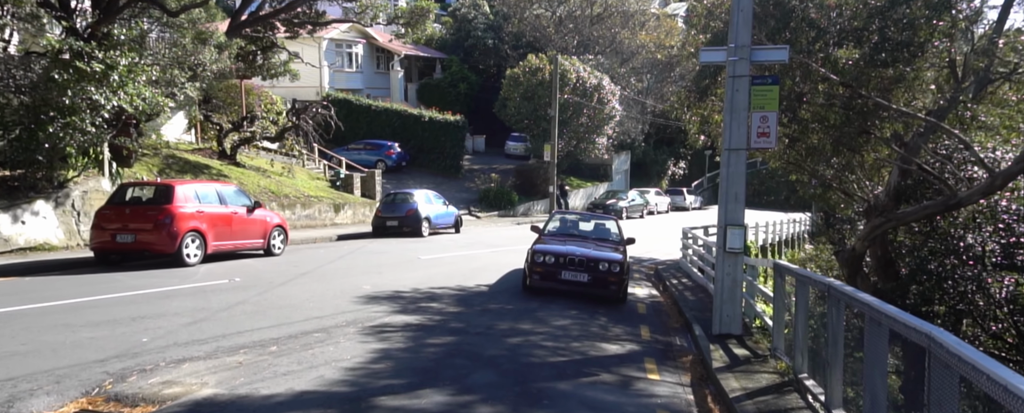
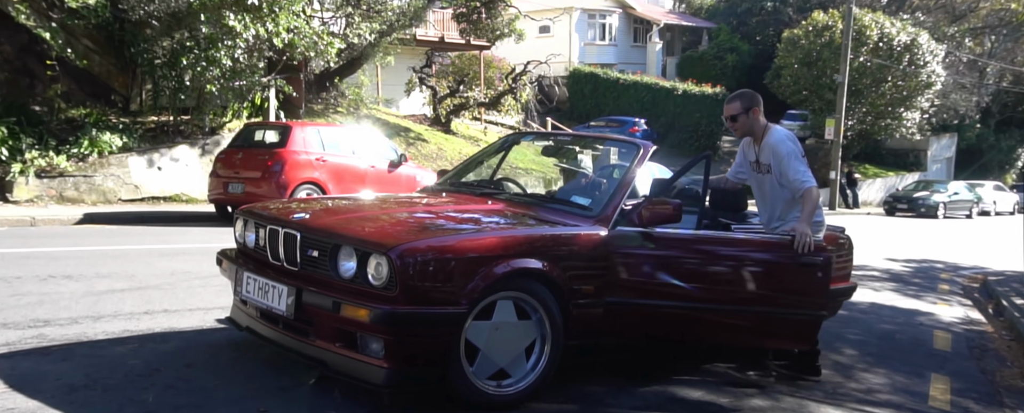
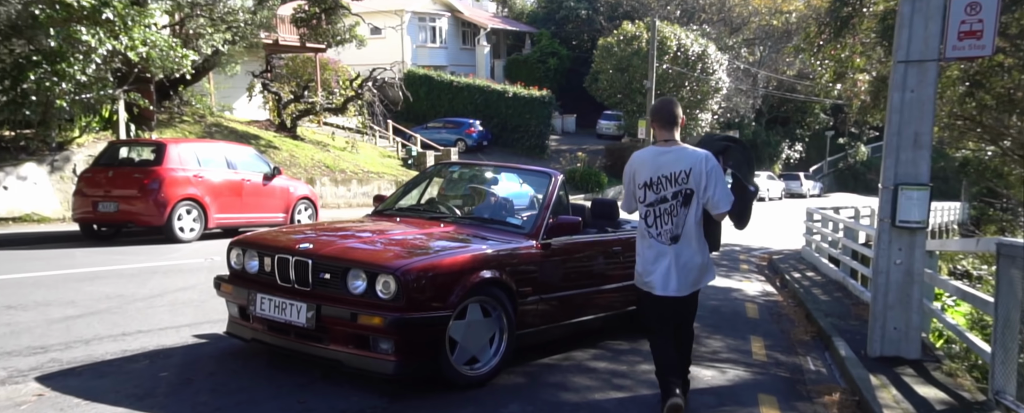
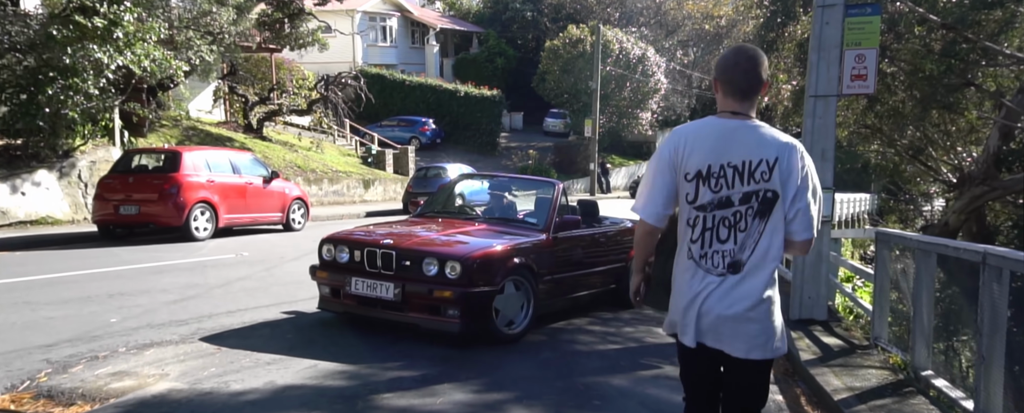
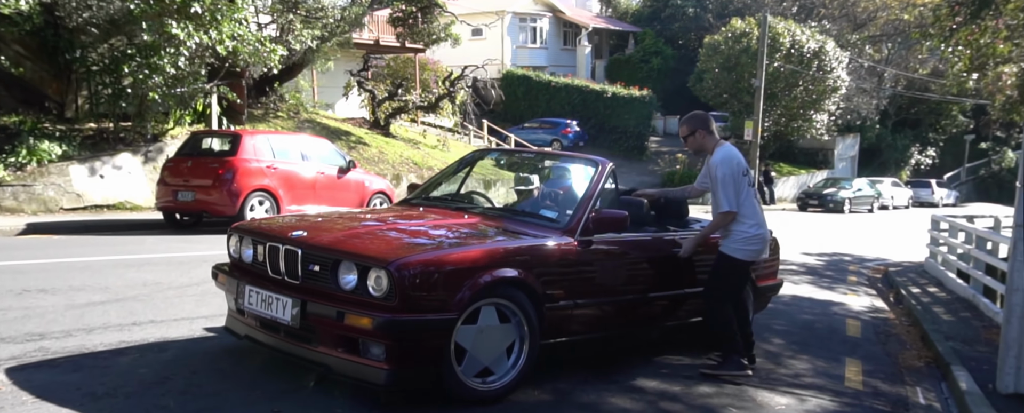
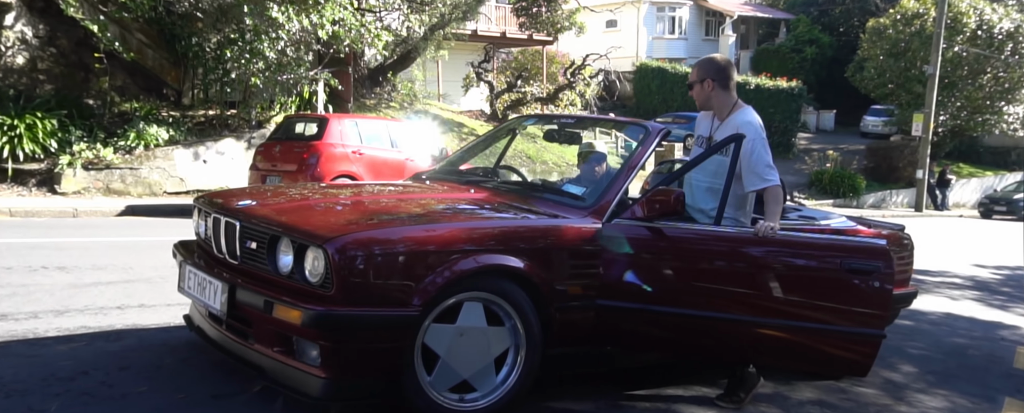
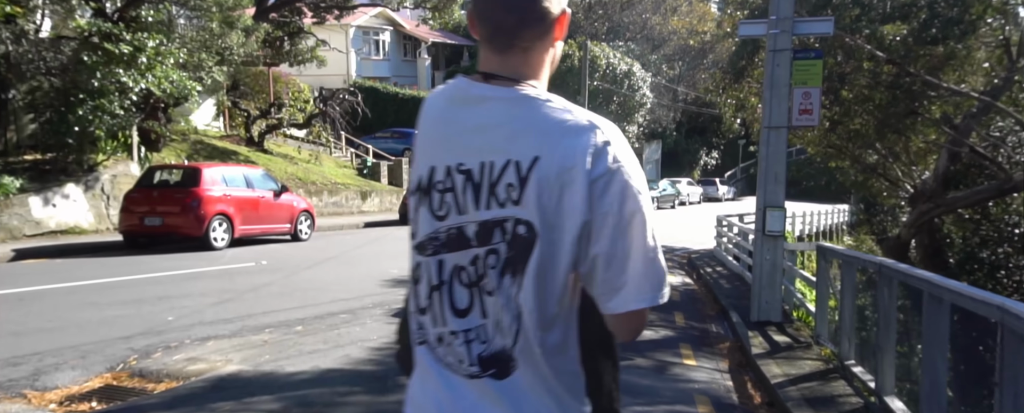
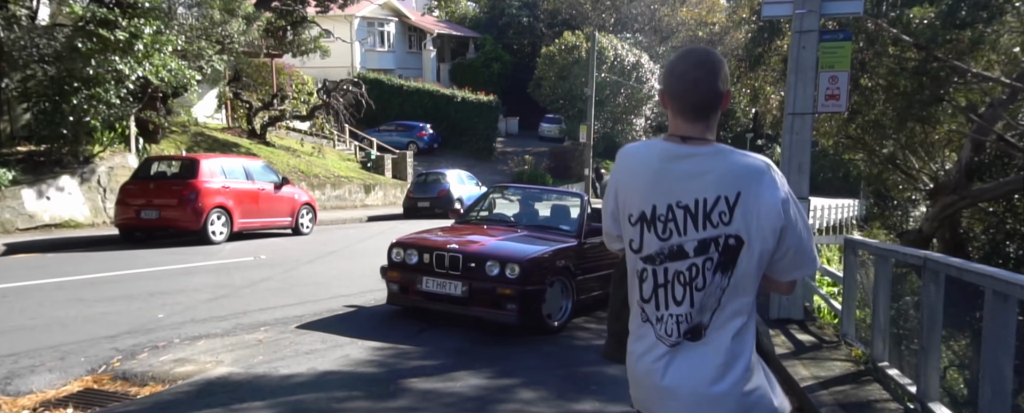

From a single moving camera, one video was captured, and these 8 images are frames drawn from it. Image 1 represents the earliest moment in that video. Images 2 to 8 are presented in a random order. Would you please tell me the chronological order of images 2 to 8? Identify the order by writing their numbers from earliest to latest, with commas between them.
7, 8, 4, 3, 5, 2, 6
